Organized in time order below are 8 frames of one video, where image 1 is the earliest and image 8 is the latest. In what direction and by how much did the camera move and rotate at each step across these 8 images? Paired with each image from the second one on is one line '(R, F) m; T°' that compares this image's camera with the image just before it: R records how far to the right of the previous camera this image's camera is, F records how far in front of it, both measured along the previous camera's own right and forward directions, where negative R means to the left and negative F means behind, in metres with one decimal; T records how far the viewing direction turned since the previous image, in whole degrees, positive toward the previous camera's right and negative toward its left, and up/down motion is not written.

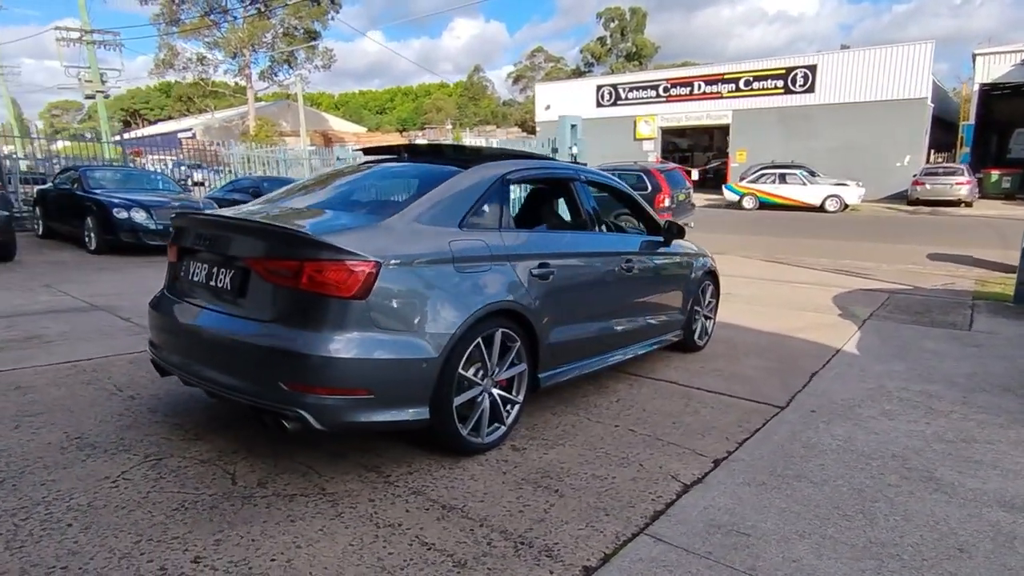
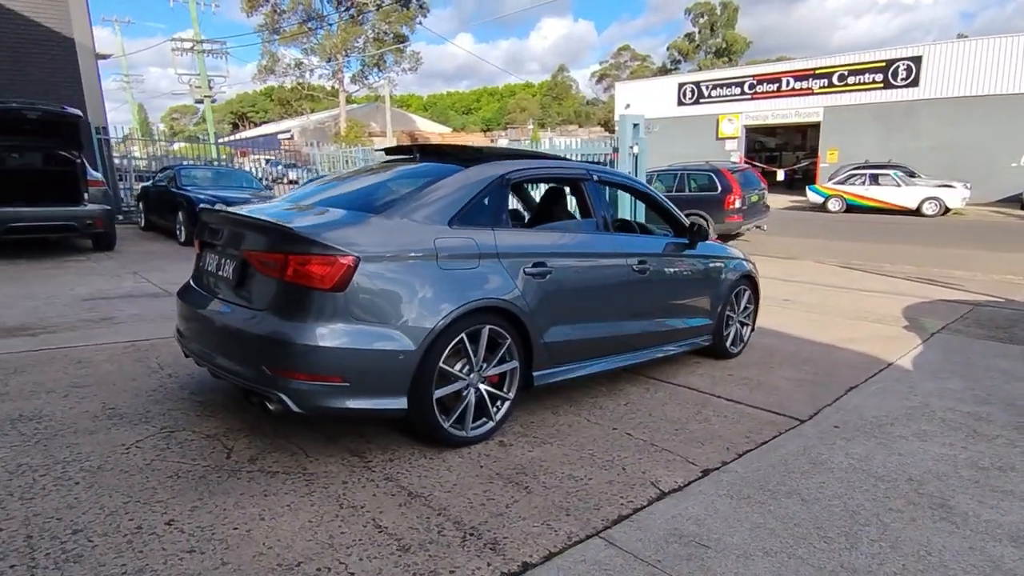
(+0.5, 0.0) m; -8°
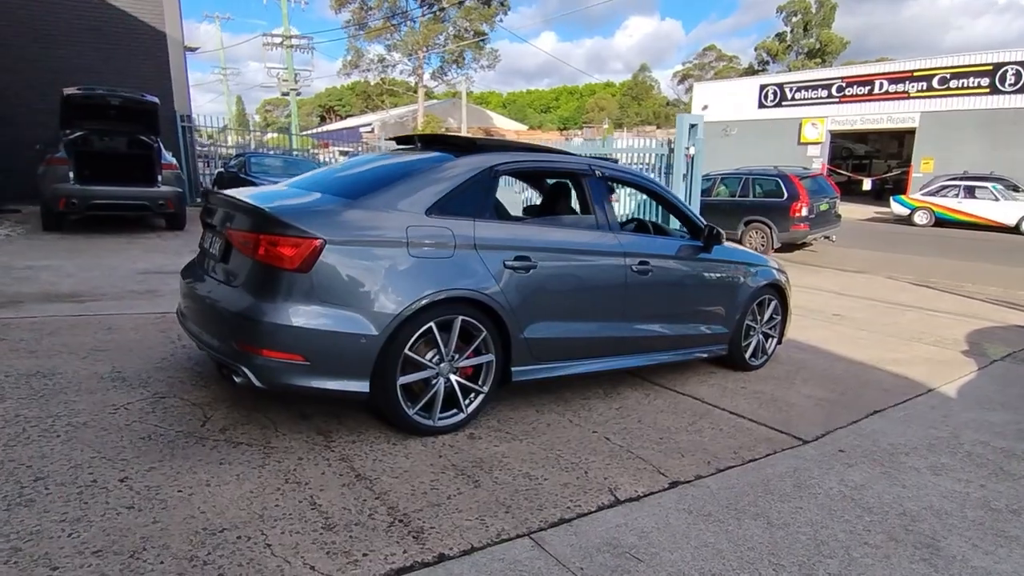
(+0.5, +0.1) m; -7°
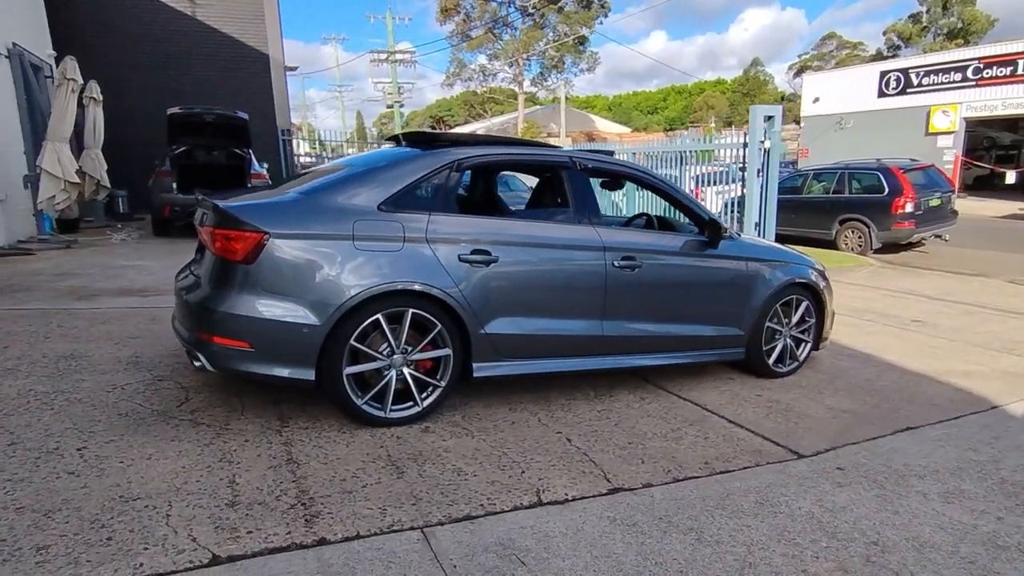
(+0.9, +0.1) m; -10°
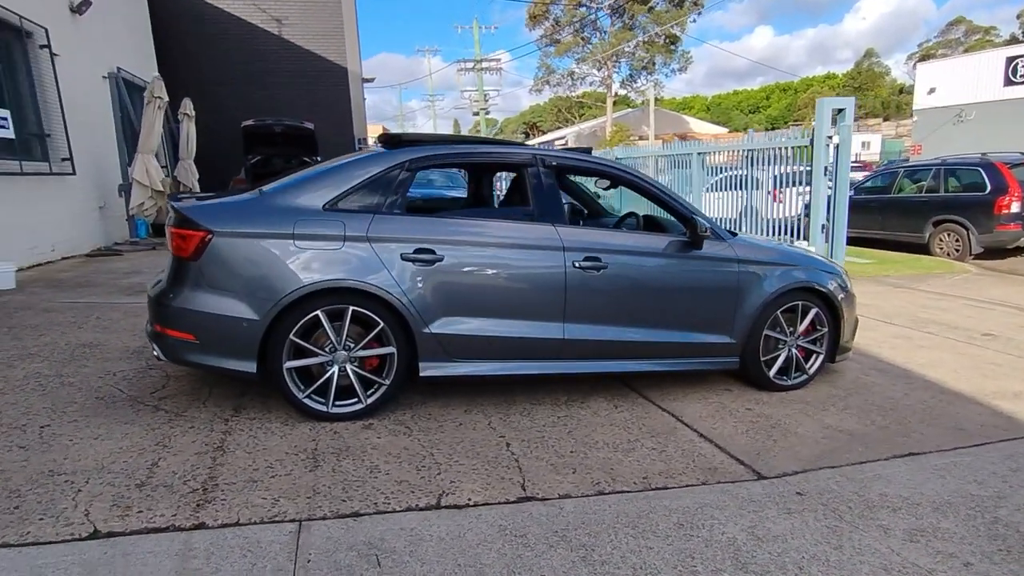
(+0.9, +0.1) m; -9°
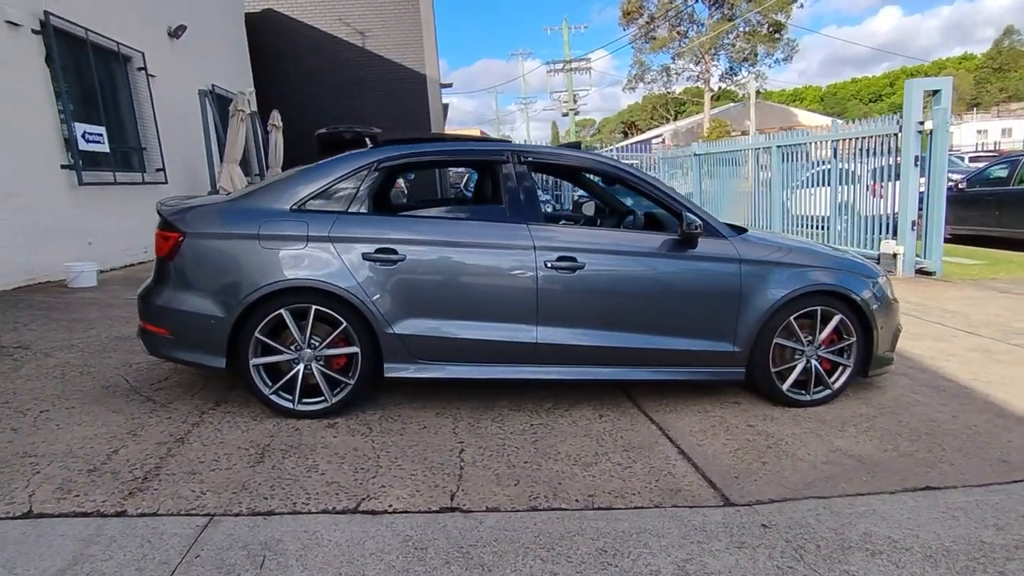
(+0.8, +0.2) m; -10°
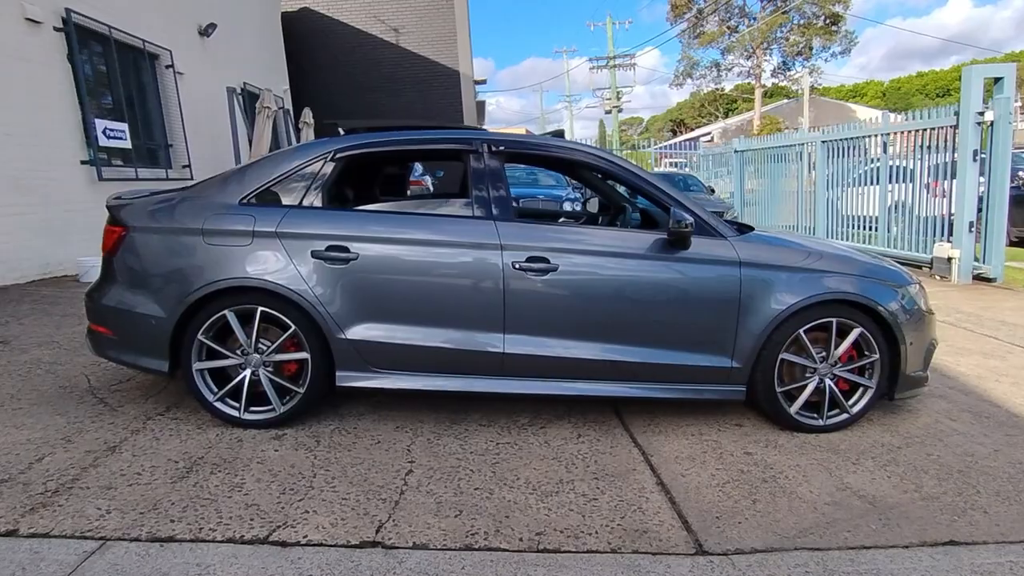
(+0.4, +0.4) m; -4°
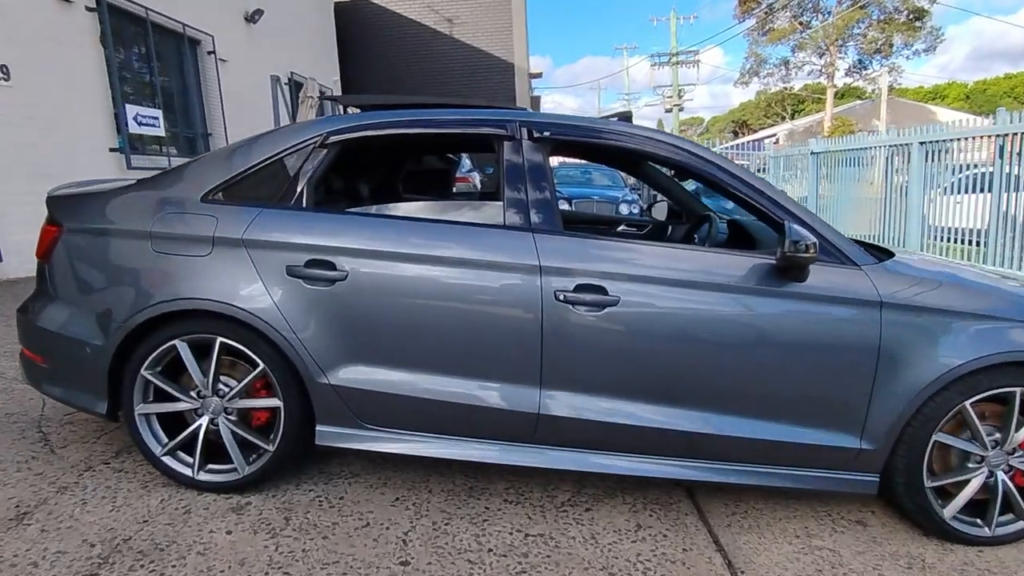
(0.0, +0.9) m; -5°
